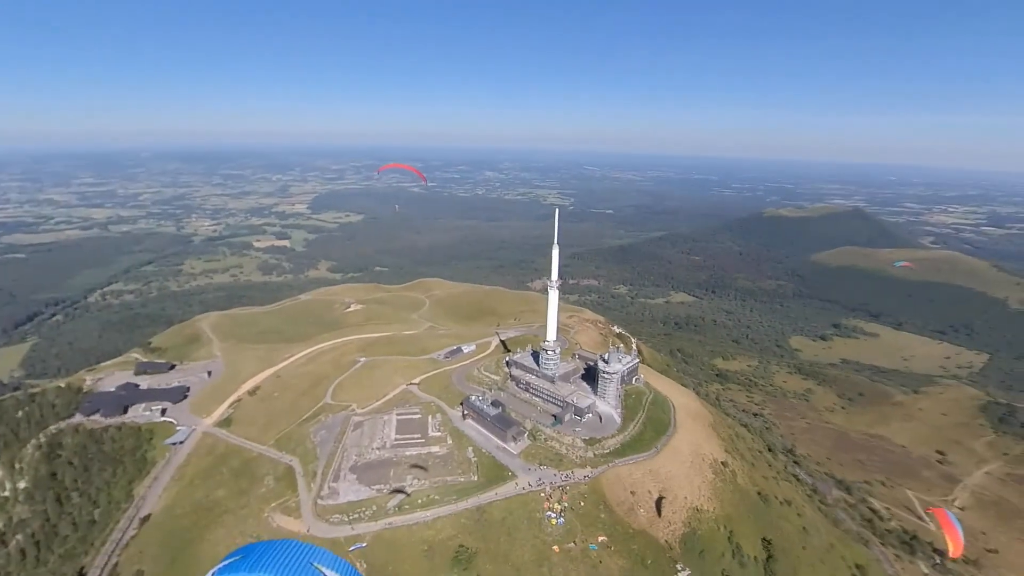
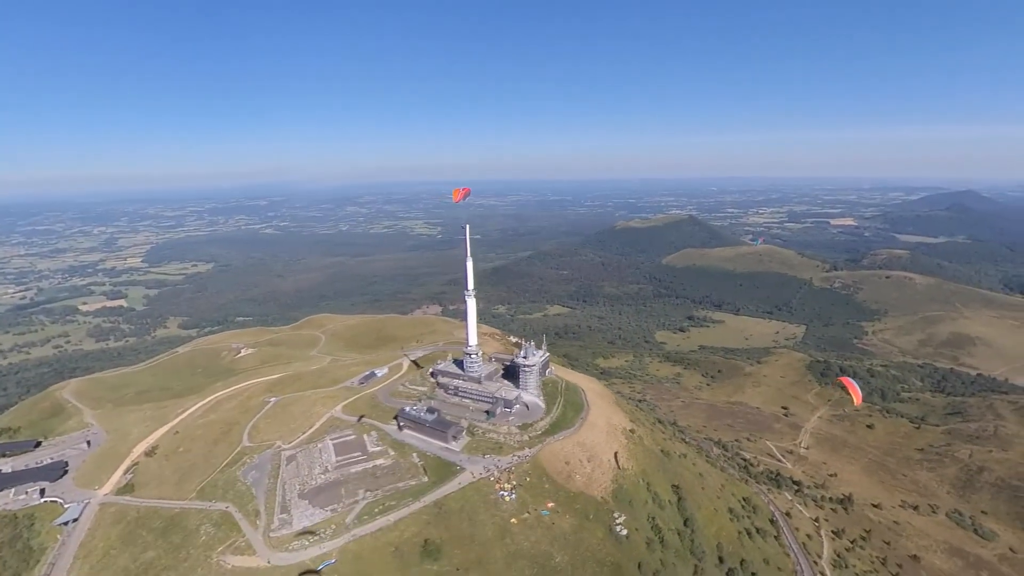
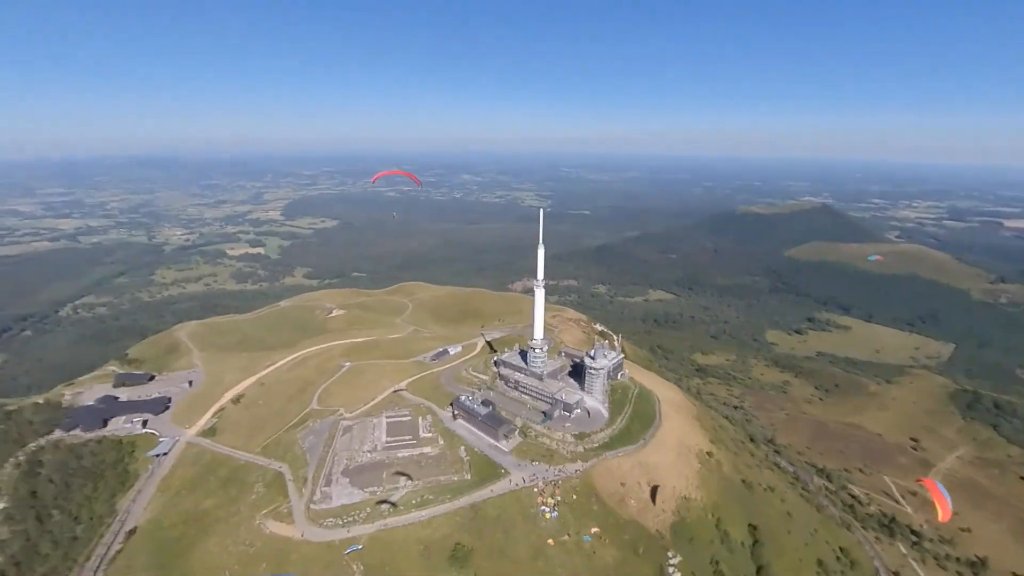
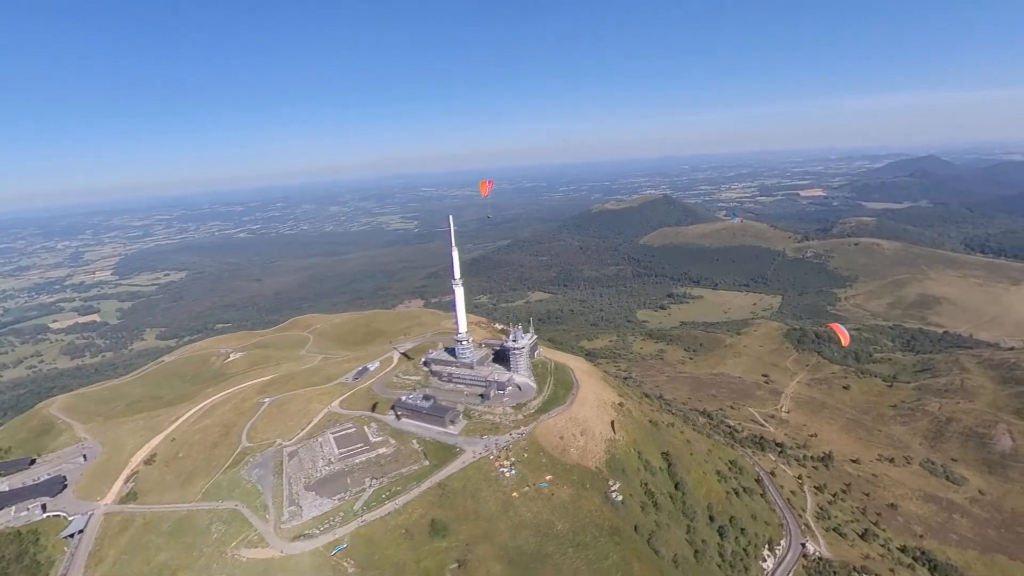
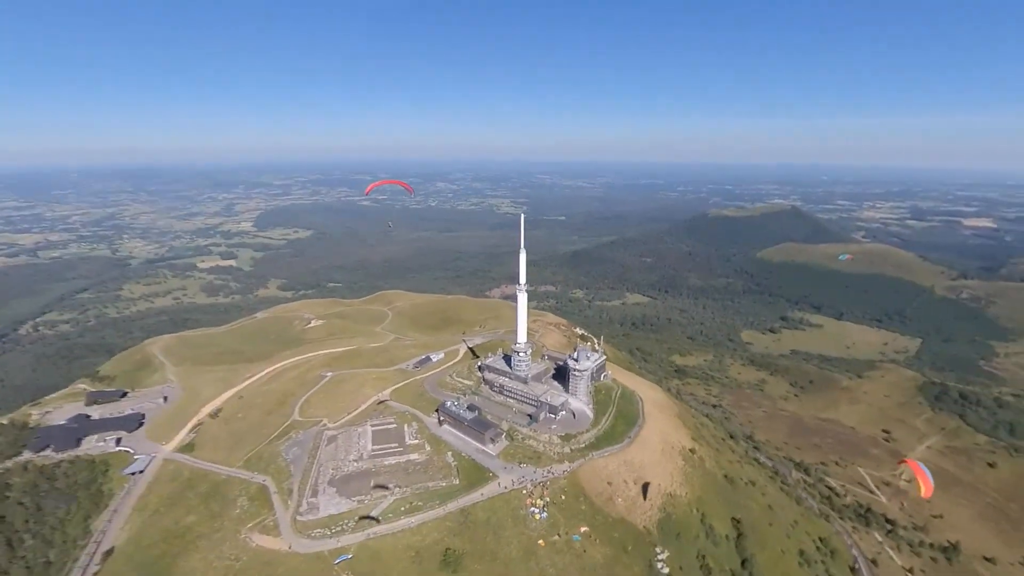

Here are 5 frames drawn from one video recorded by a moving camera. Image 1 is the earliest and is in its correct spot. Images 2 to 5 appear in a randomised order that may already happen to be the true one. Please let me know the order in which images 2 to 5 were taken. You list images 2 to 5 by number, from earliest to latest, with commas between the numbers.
3, 5, 2, 4
